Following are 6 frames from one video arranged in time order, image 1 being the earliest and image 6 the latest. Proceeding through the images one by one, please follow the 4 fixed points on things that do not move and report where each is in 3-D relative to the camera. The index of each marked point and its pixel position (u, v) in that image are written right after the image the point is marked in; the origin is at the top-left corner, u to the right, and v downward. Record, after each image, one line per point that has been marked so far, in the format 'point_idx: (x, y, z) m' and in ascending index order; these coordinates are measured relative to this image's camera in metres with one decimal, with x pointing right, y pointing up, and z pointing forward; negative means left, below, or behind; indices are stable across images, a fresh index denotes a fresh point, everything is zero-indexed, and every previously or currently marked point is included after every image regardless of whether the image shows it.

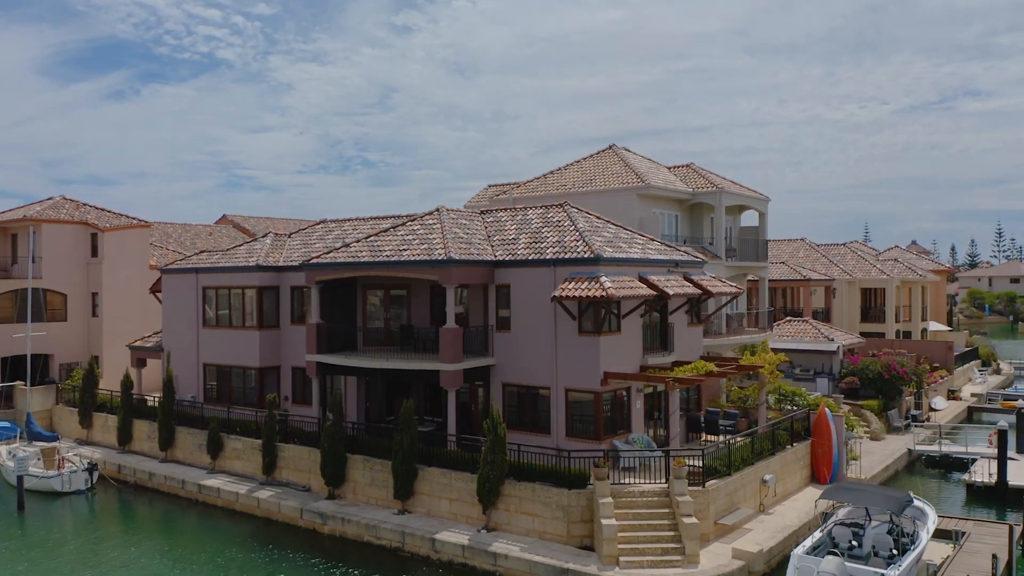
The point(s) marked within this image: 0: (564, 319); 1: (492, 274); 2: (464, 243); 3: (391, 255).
0: (+1.2, -0.7, +18.0) m
1: (-0.5, +0.4, +19.2) m
2: (-1.2, +1.2, +19.7) m
3: (-3.1, +0.8, +19.5) m
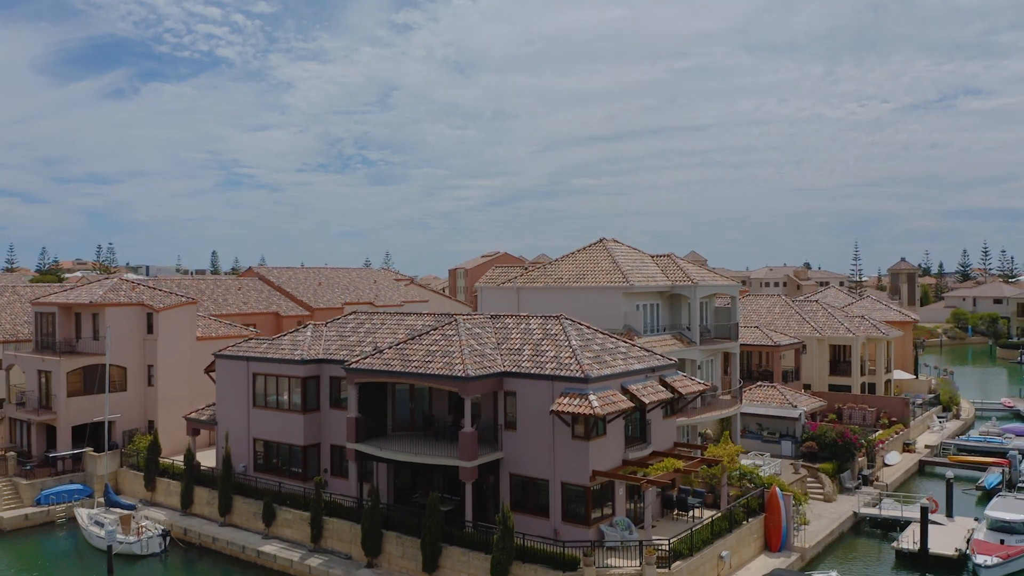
0: (+1.4, -4.0, +22.3) m
1: (-0.3, -2.9, +23.4) m
2: (-1.1, -2.1, +24.0) m
3: (-3.0, -2.5, +23.8) m
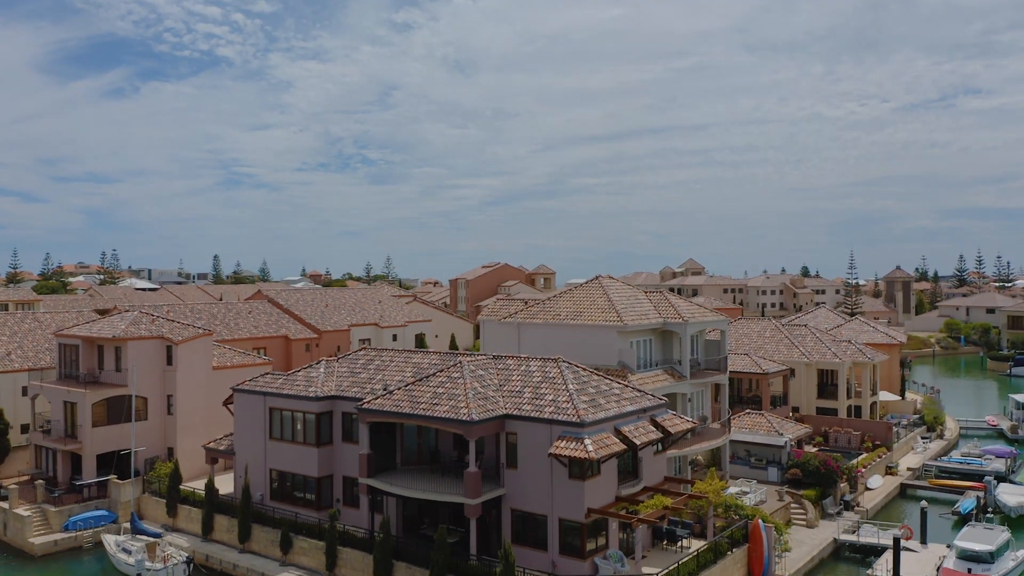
0: (+1.5, -5.7, +24.1) m
1: (-0.3, -4.6, +25.3) m
2: (-1.0, -3.7, +25.8) m
3: (-2.9, -4.1, +25.7) m
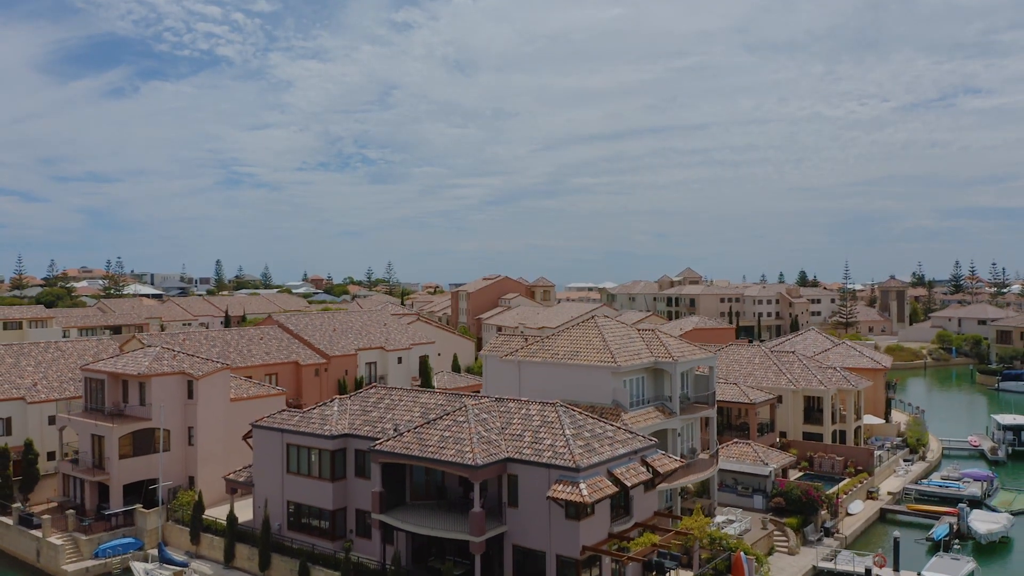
0: (+1.5, -7.6, +26.3) m
1: (-0.3, -6.5, +27.5) m
2: (-1.0, -5.7, +28.1) m
3: (-2.9, -6.0, +27.9) m
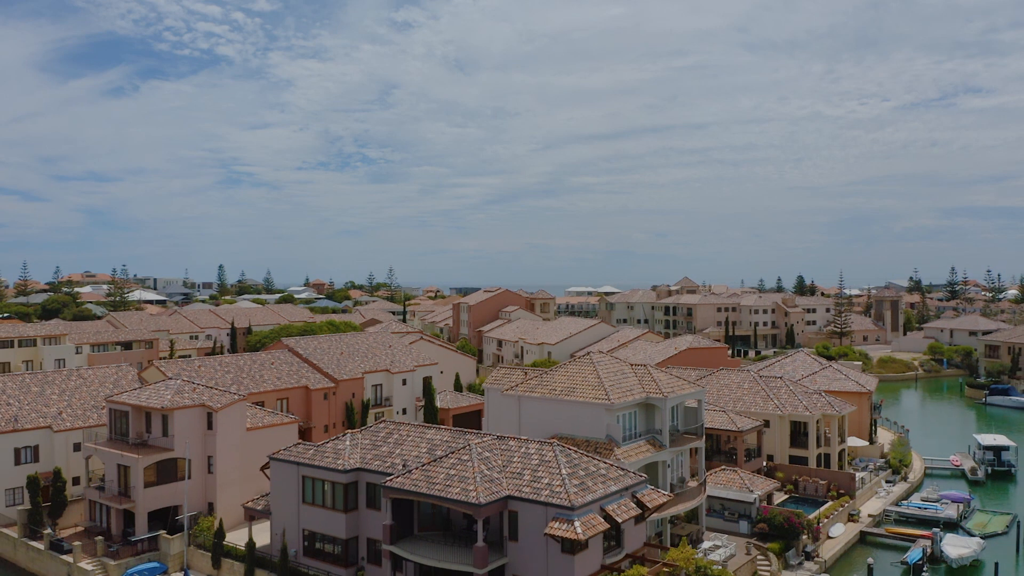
0: (+1.5, -9.6, +28.7) m
1: (-0.2, -8.5, +29.9) m
2: (-1.0, -7.7, +30.4) m
3: (-2.9, -8.0, +30.3) m
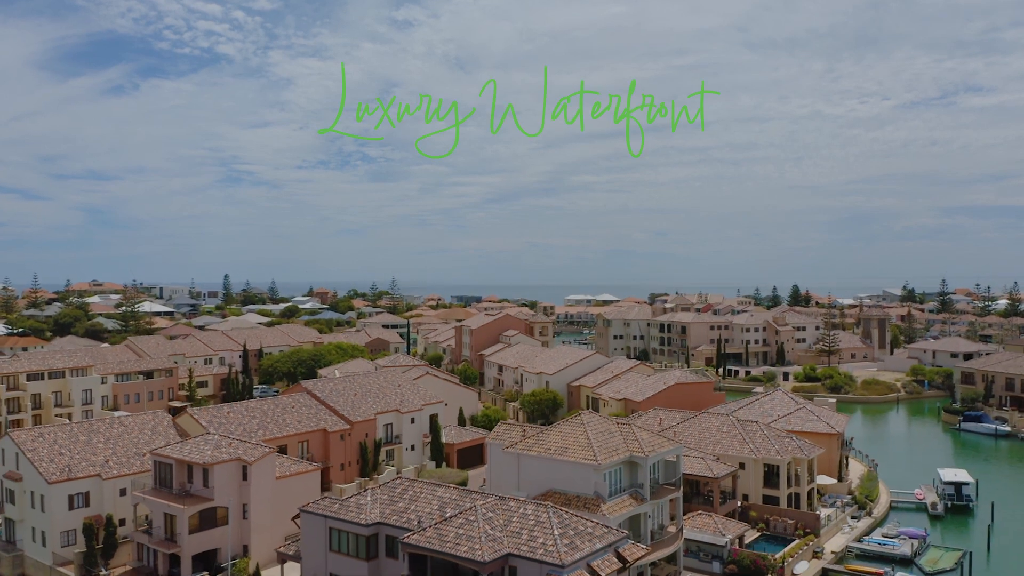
0: (+4.7, -10.1, +32.2) m
1: (+2.9, -9.0, +33.4) m
2: (+2.2, -8.2, +33.9) m
3: (+0.3, -8.5, +33.8) m
